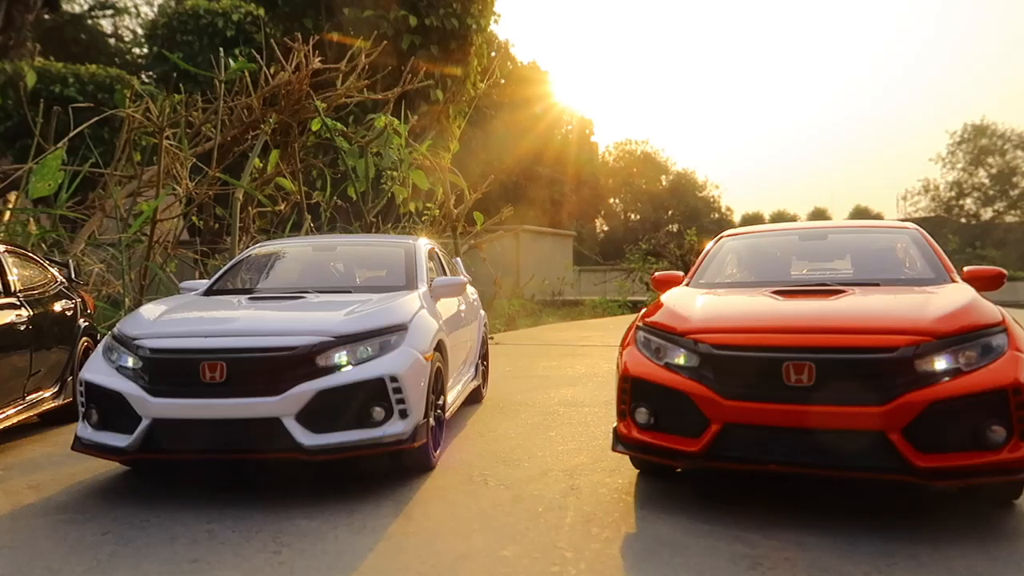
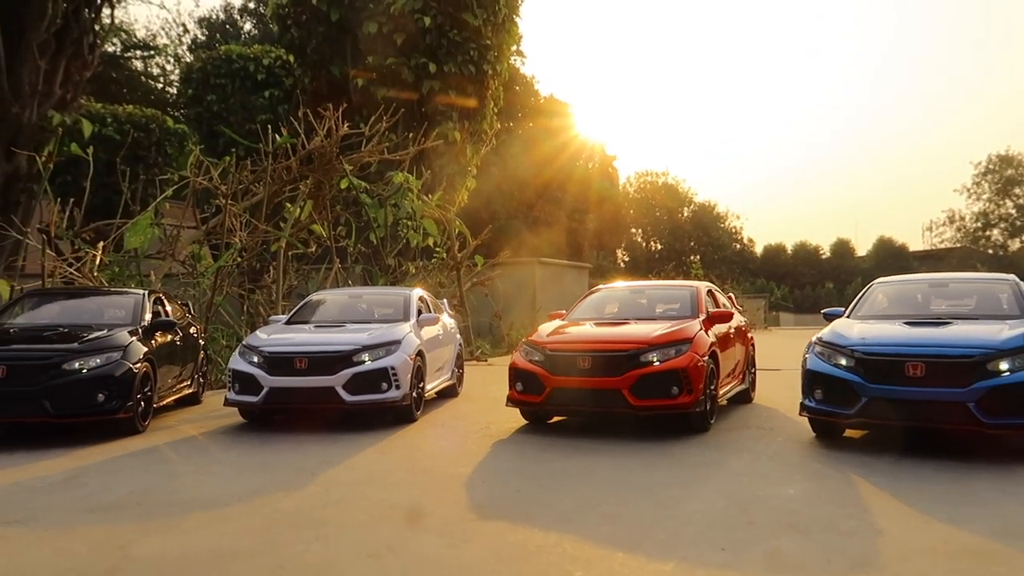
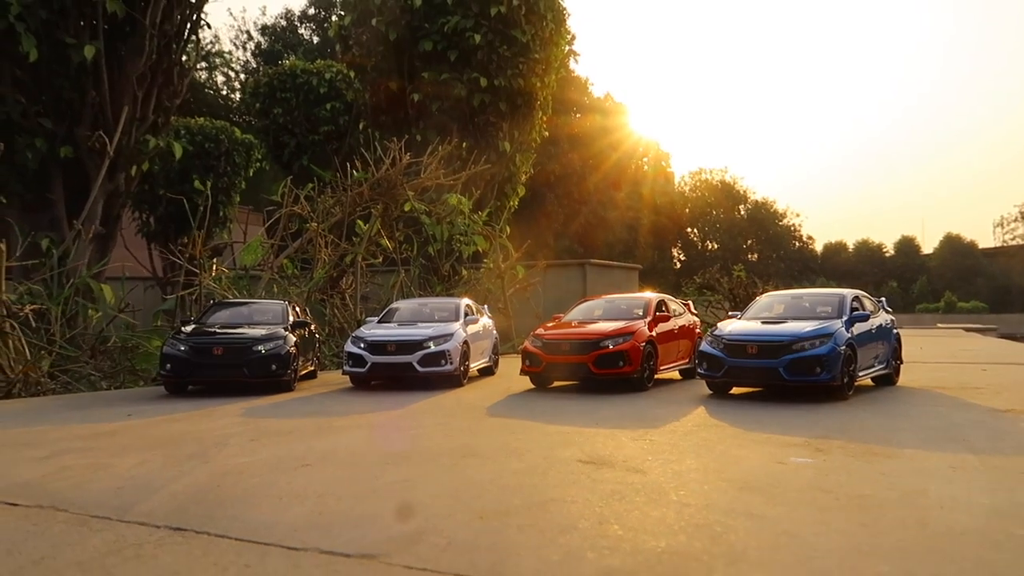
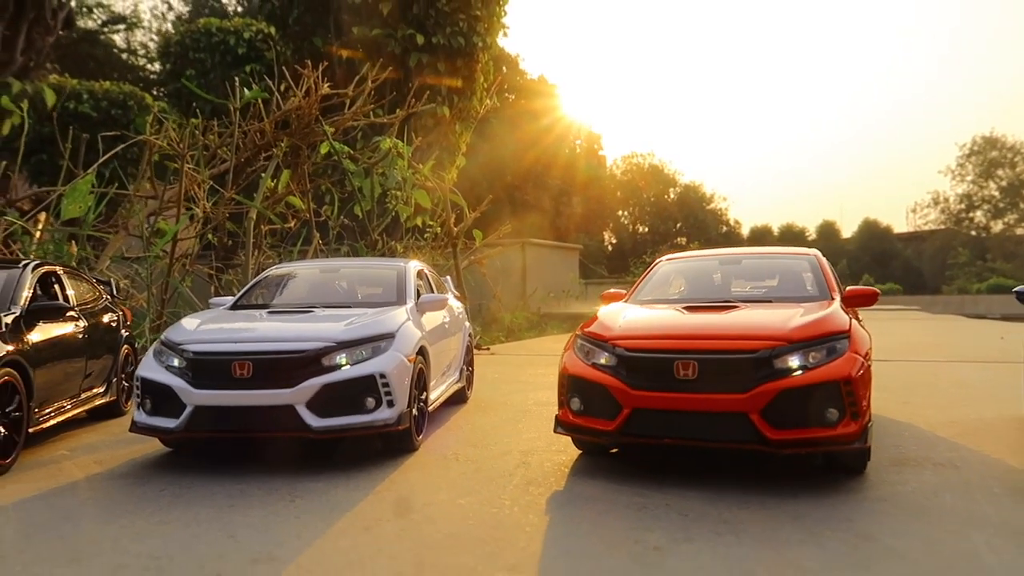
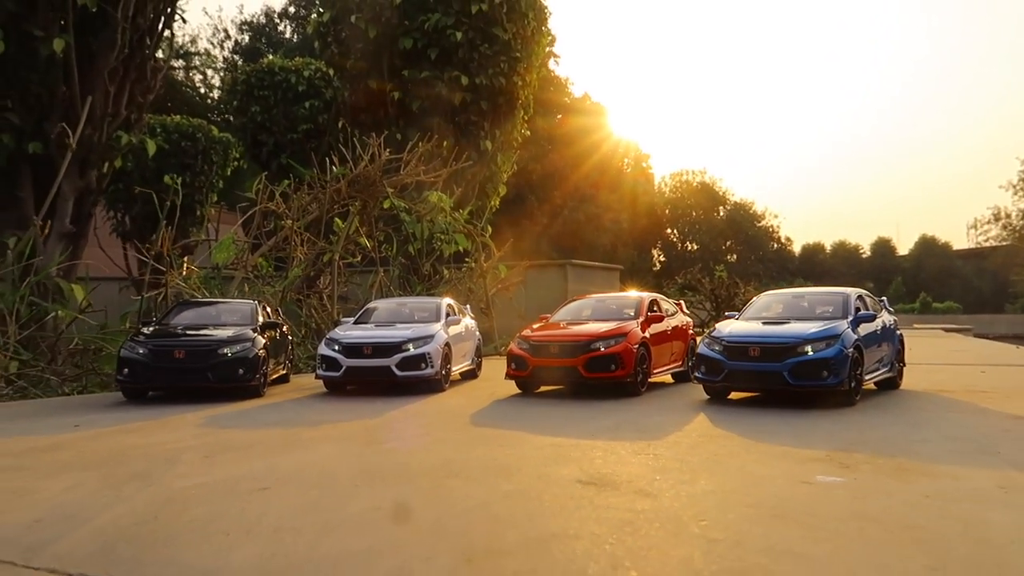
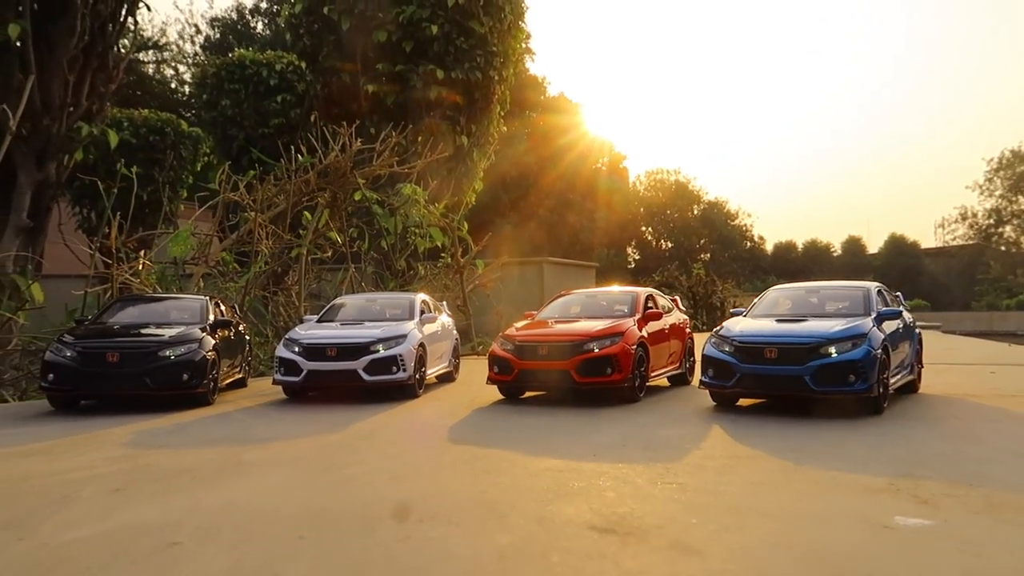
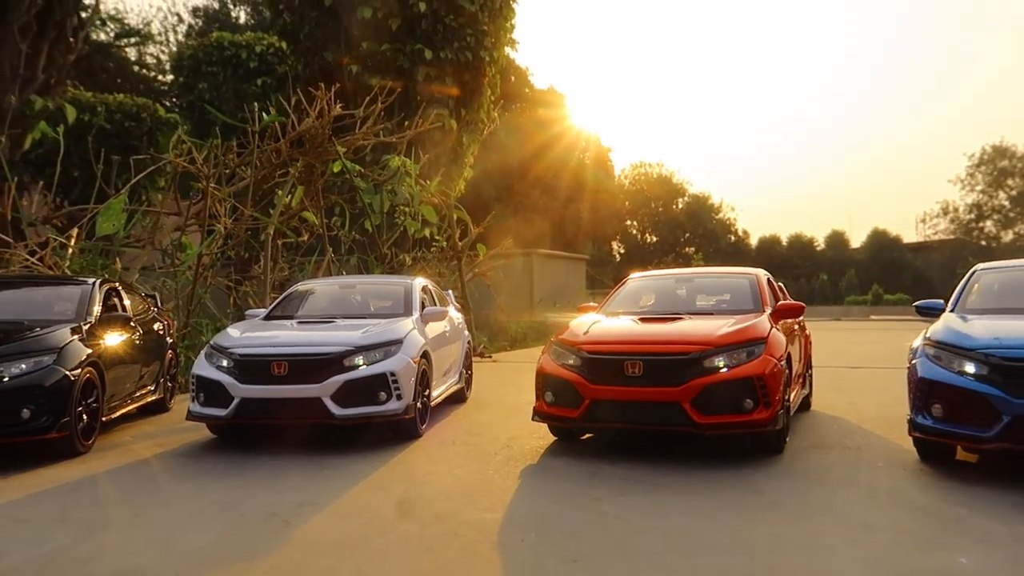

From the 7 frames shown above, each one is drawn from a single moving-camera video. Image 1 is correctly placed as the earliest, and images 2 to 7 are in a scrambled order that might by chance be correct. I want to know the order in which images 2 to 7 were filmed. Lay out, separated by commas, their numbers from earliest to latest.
4, 7, 2, 6, 5, 3
